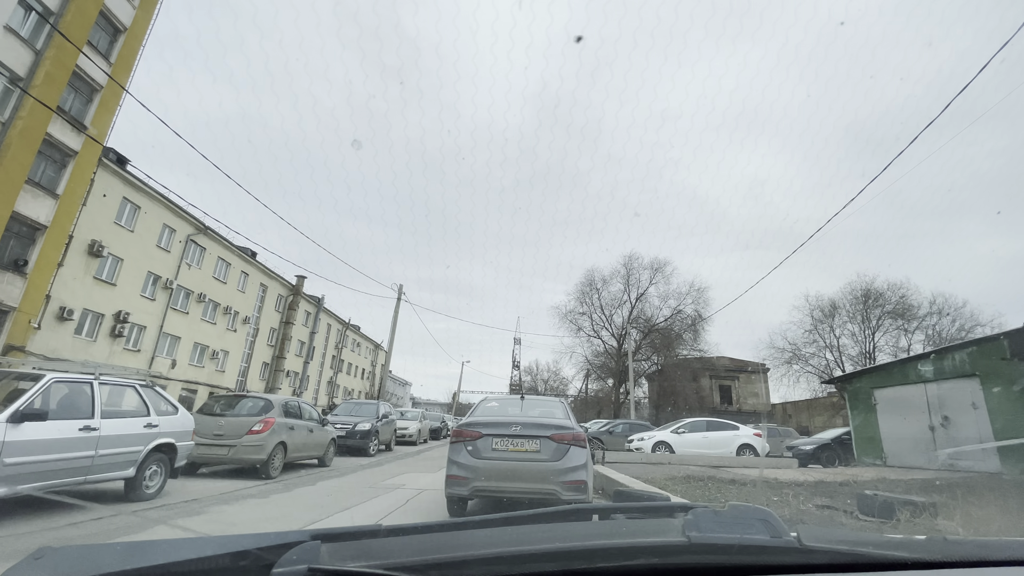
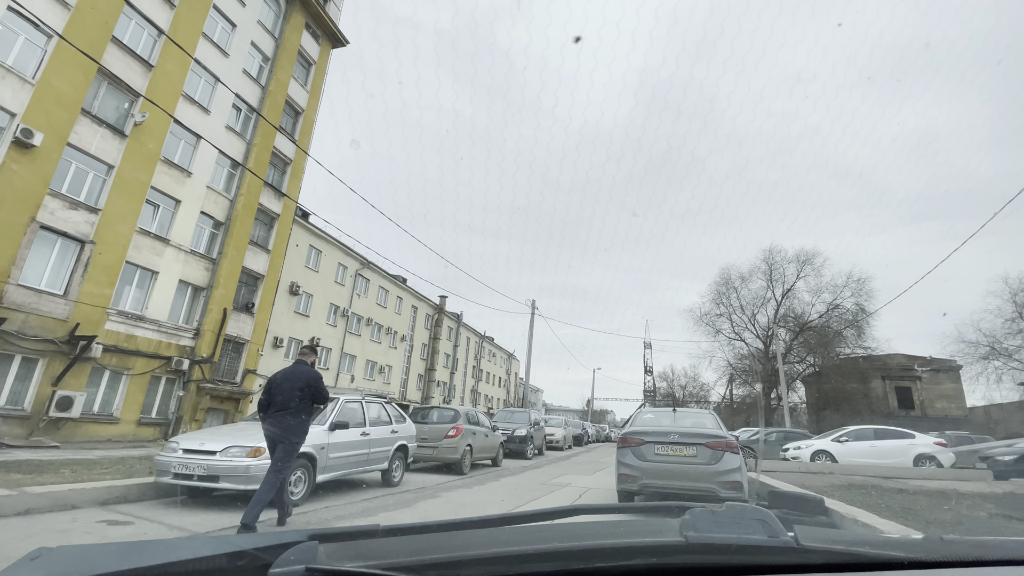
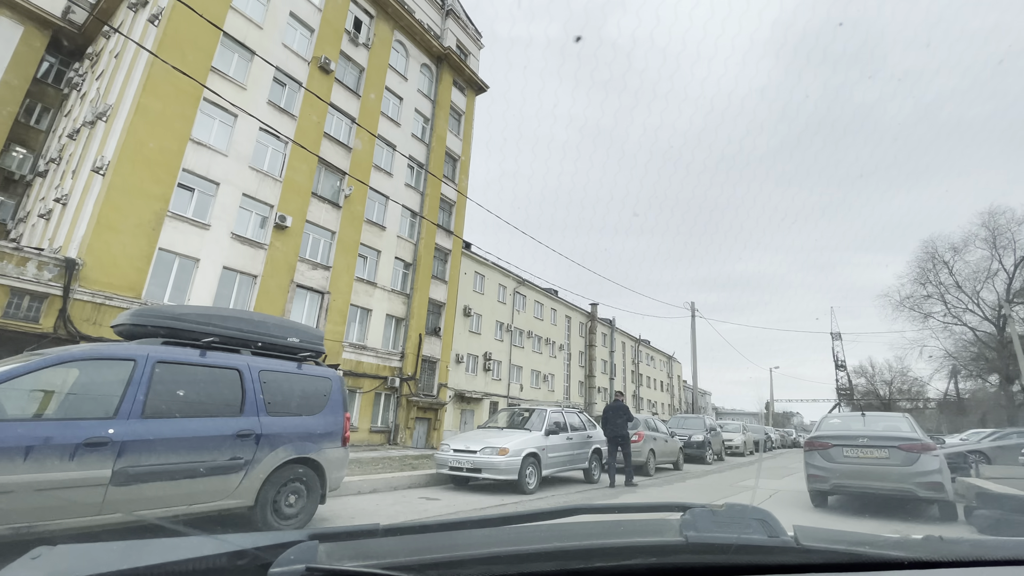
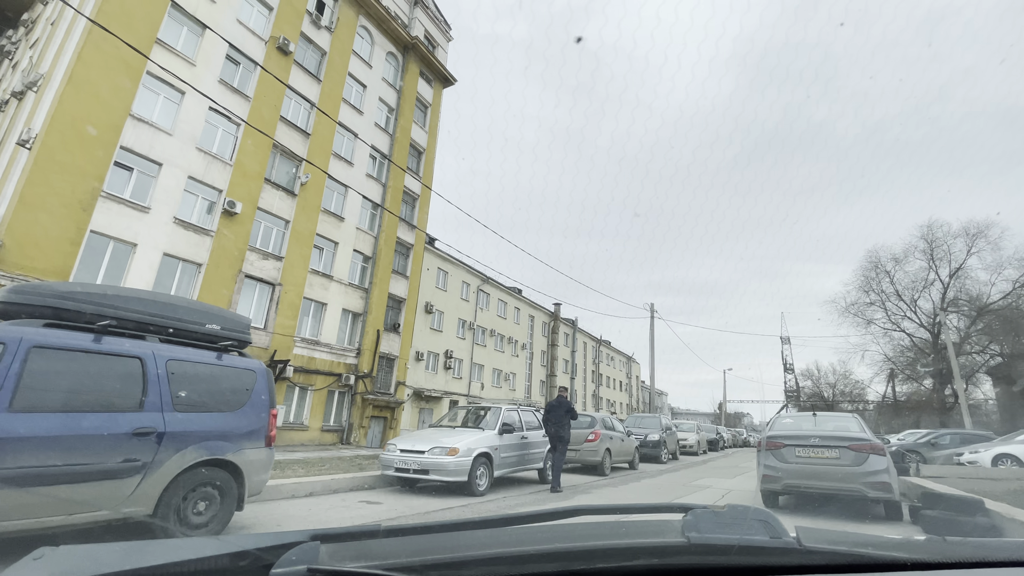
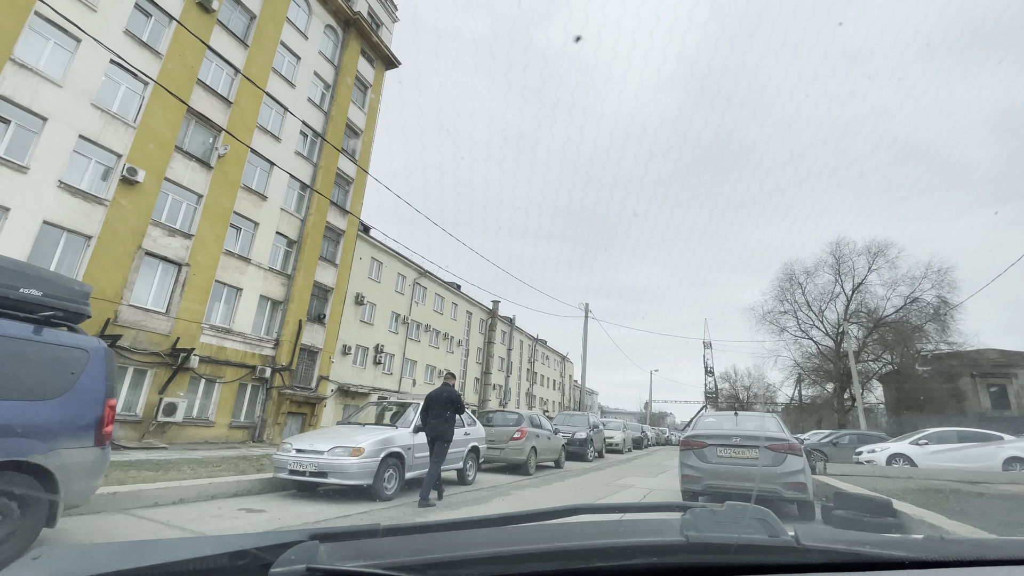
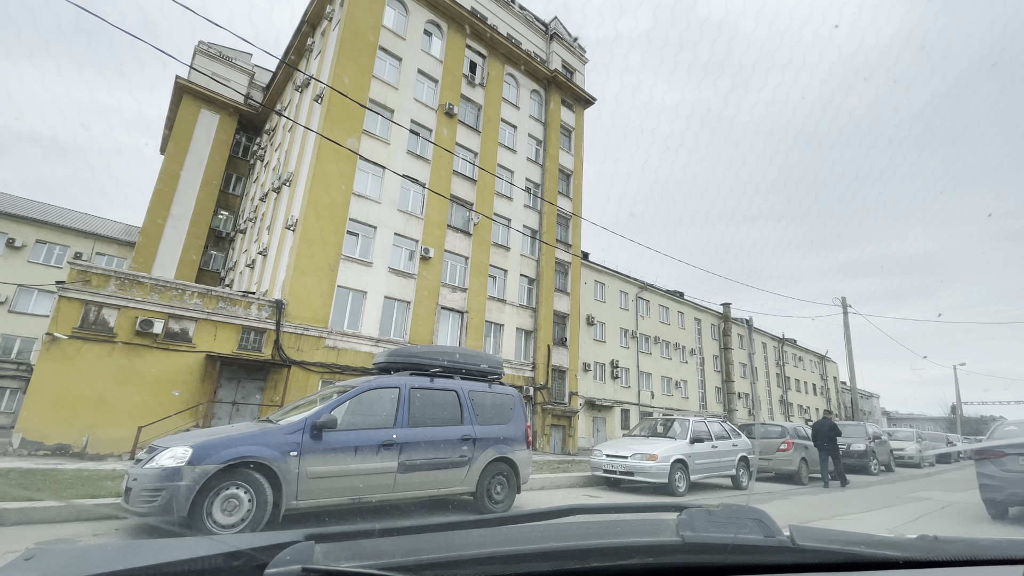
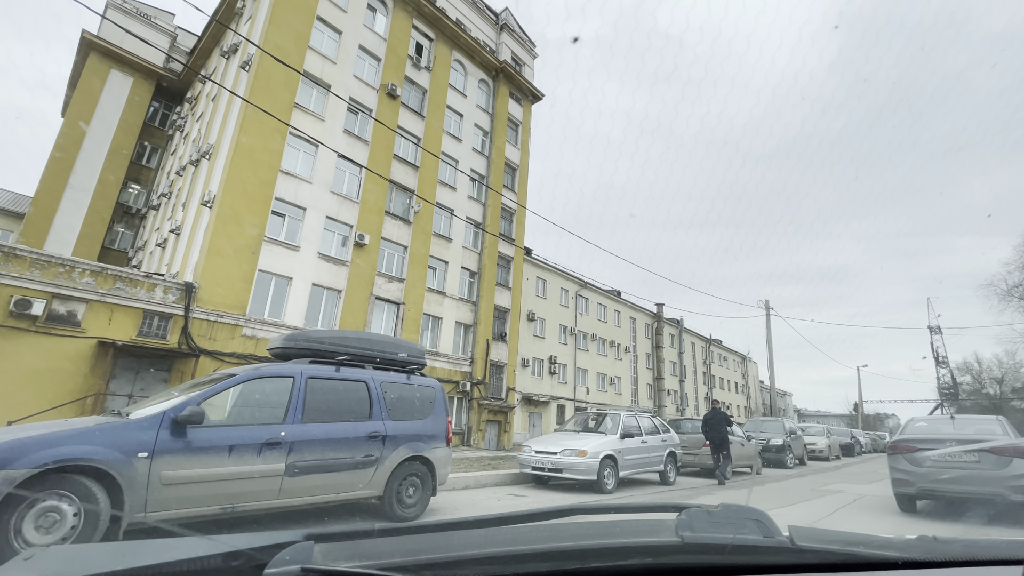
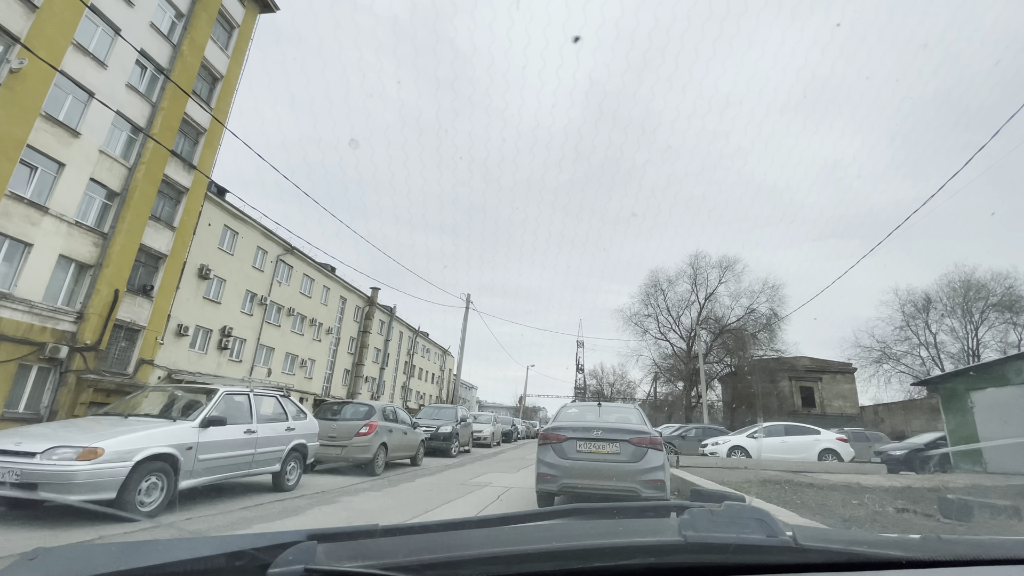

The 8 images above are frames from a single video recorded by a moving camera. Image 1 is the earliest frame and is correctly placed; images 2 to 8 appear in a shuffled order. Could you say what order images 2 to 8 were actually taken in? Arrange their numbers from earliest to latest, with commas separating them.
8, 2, 5, 4, 3, 7, 6
